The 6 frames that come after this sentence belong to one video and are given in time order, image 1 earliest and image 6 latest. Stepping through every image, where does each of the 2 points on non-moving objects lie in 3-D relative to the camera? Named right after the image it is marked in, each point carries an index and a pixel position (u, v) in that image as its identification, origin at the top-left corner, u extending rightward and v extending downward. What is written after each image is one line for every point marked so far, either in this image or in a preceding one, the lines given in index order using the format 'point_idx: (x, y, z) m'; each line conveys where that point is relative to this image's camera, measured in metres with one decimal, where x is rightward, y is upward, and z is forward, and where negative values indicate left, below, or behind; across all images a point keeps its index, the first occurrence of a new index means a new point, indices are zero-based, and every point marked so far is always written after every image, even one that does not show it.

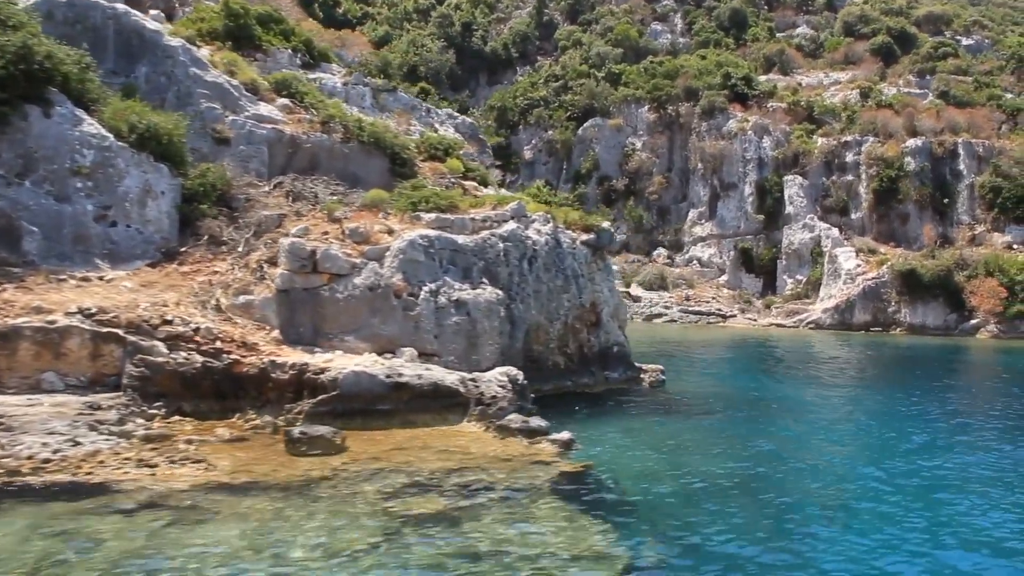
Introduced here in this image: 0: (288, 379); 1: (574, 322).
0: (-3.0, -1.2, +13.7) m
1: (+1.1, -0.6, +18.5) m
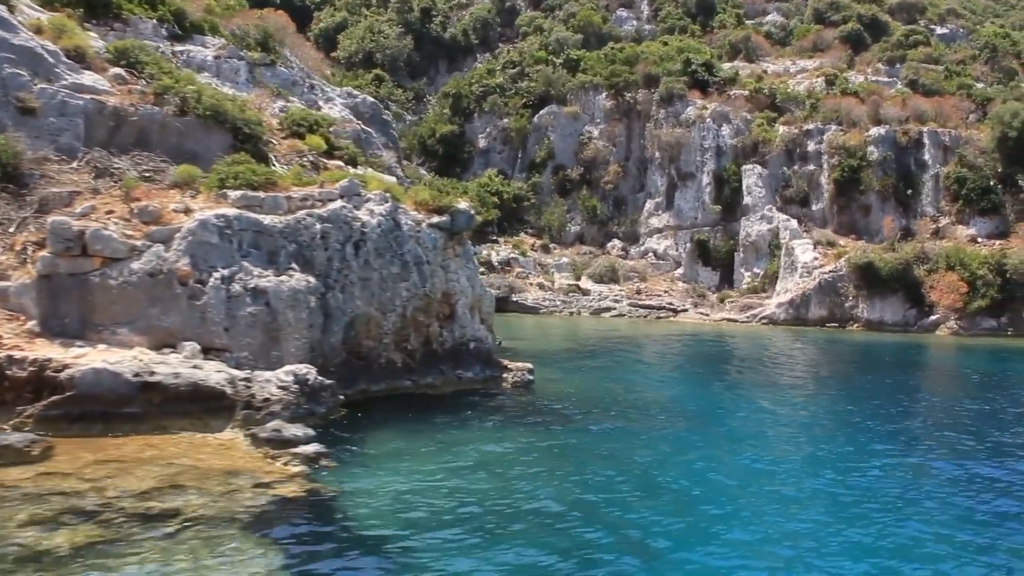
0: (-5.7, -1.0, +11.9) m
1: (-1.5, -0.4, +16.6) m
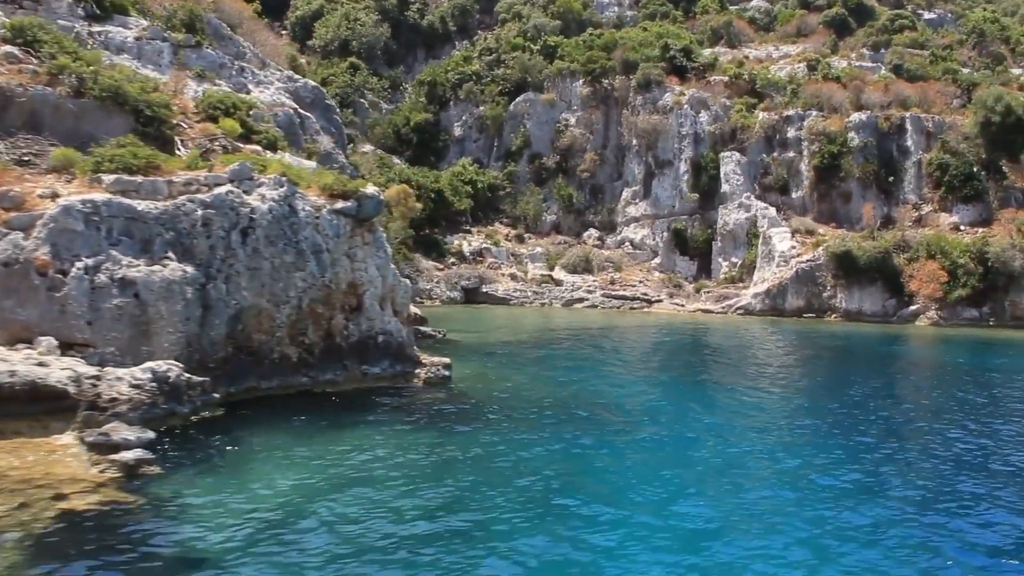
0: (-7.1, -0.9, +10.9) m
1: (-3.0, -0.3, +15.6) m
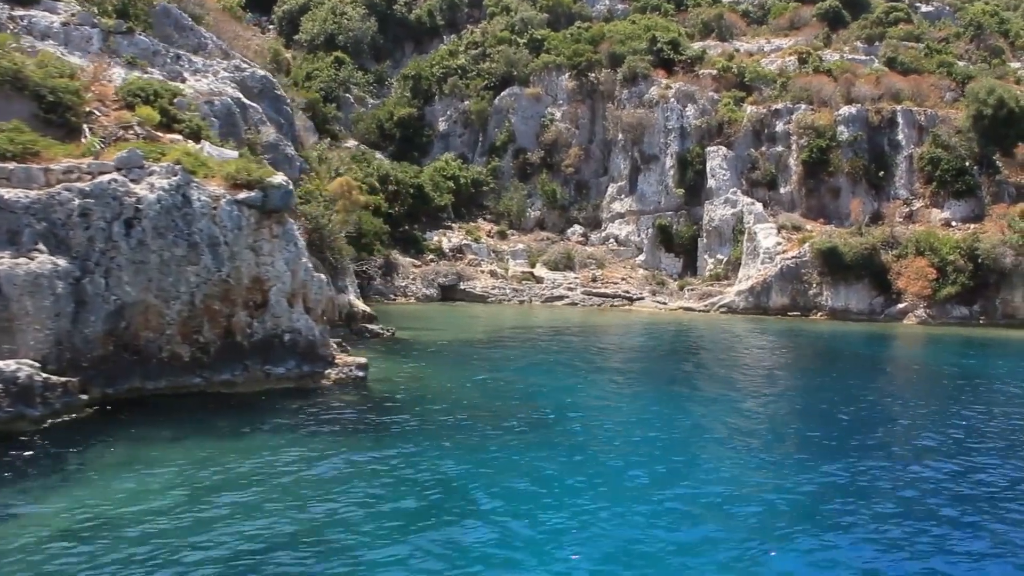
0: (-8.5, -0.9, +10.0) m
1: (-4.3, -0.2, +14.7) m
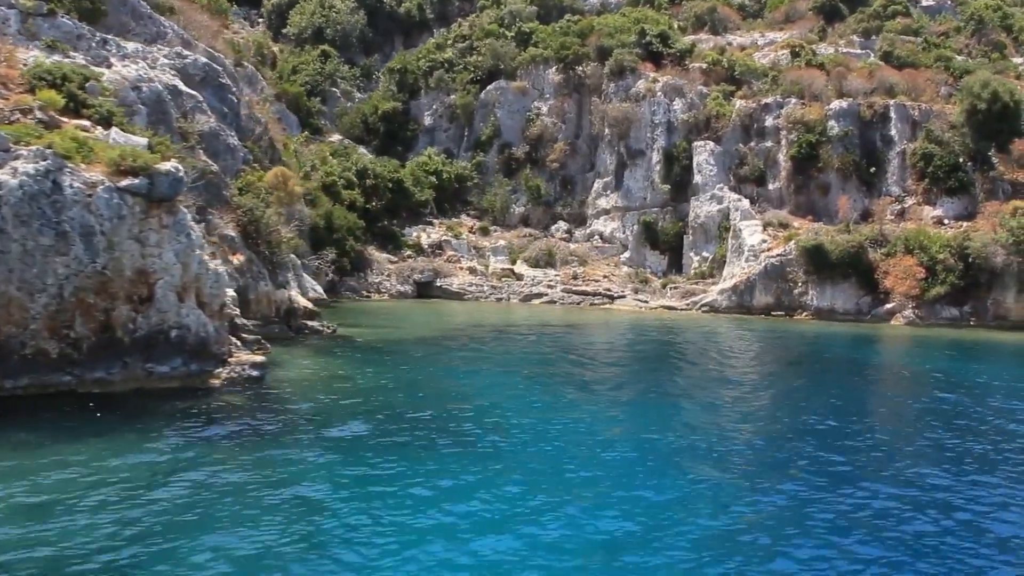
0: (-10.0, -0.8, +9.2) m
1: (-5.7, -0.1, +13.8) m
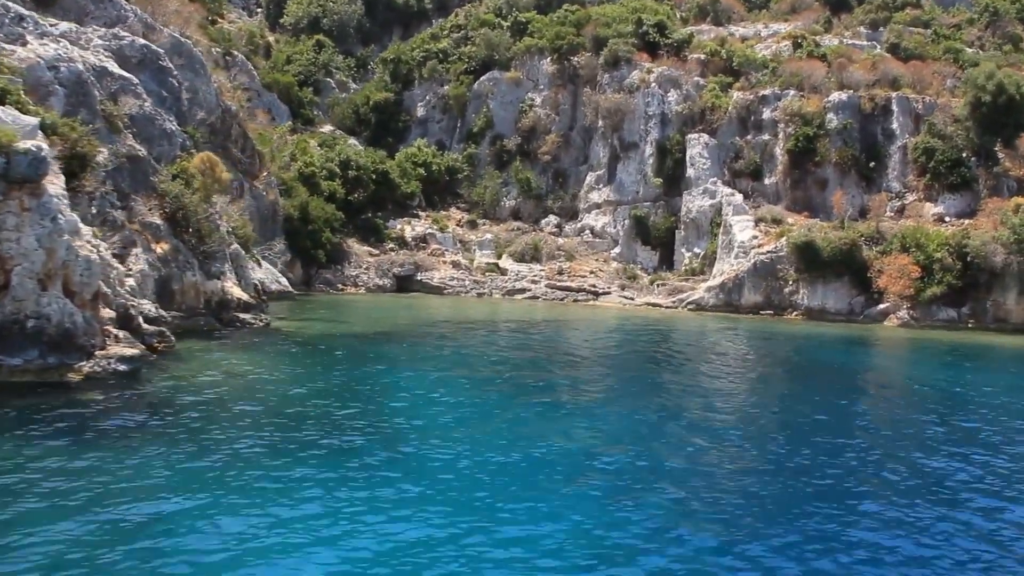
0: (-11.7, -0.5, +8.3) m
1: (-7.3, +0.1, +12.8) m
